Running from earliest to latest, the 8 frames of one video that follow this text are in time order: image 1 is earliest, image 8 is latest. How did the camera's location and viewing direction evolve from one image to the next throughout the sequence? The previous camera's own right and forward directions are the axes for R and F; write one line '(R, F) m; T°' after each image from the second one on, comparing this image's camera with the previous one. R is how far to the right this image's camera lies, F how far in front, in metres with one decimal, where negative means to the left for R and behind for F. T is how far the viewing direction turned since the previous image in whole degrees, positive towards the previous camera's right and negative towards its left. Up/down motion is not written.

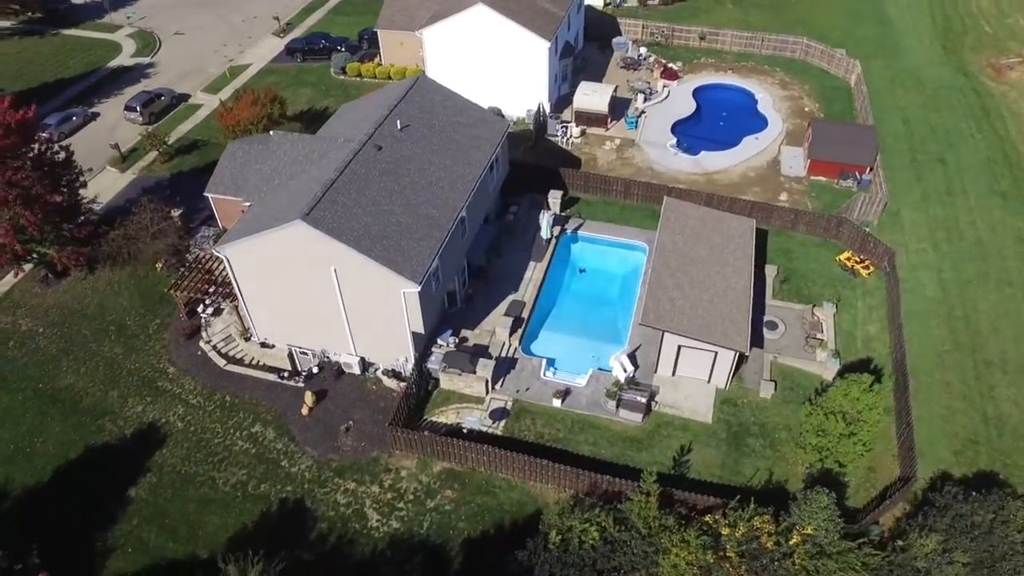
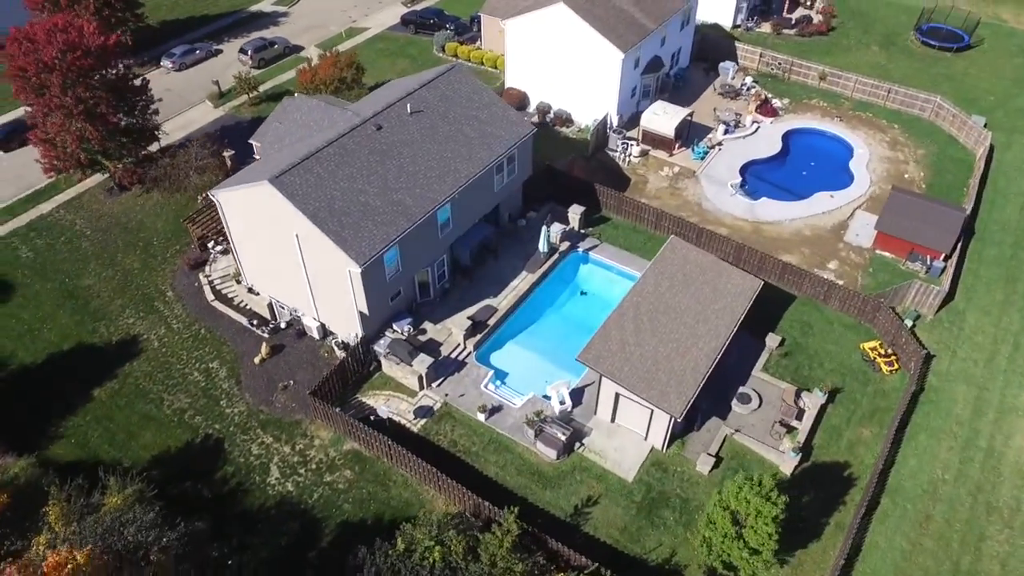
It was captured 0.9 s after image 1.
(+7.8, +1.5) m; -12°
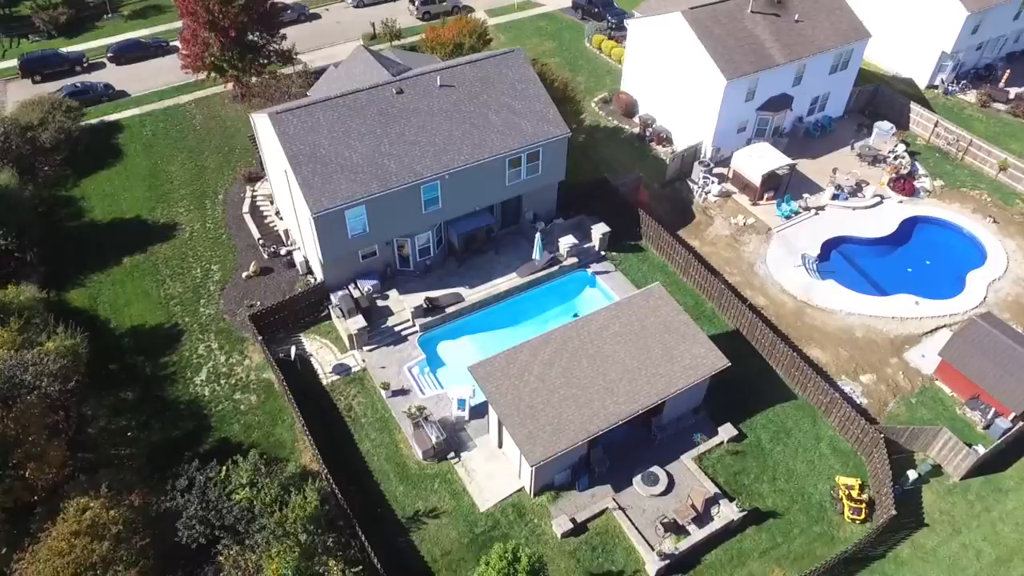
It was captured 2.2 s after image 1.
(+10.7, +2.8) m; -17°
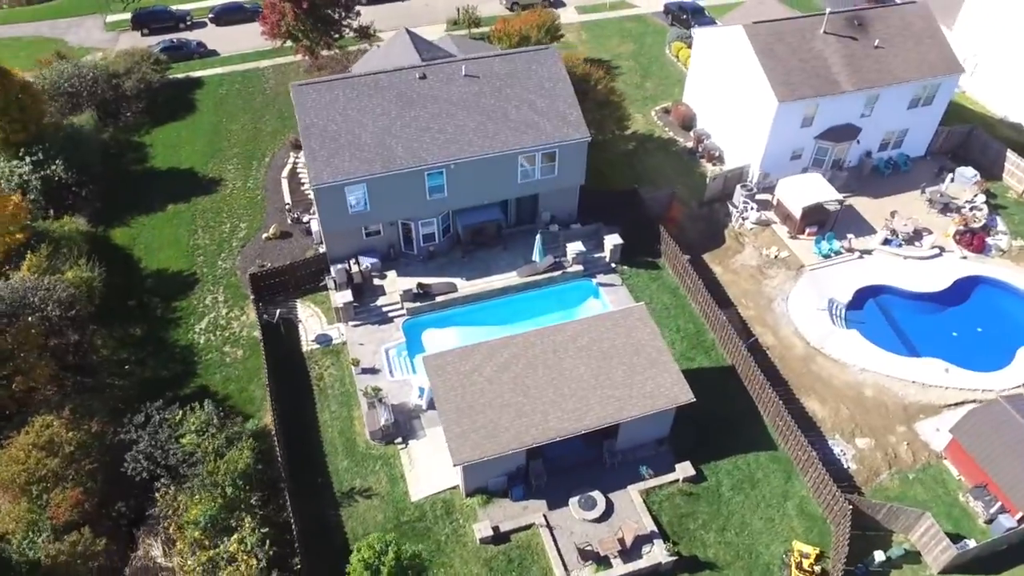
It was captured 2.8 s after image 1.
(+5.3, +0.8) m; -9°
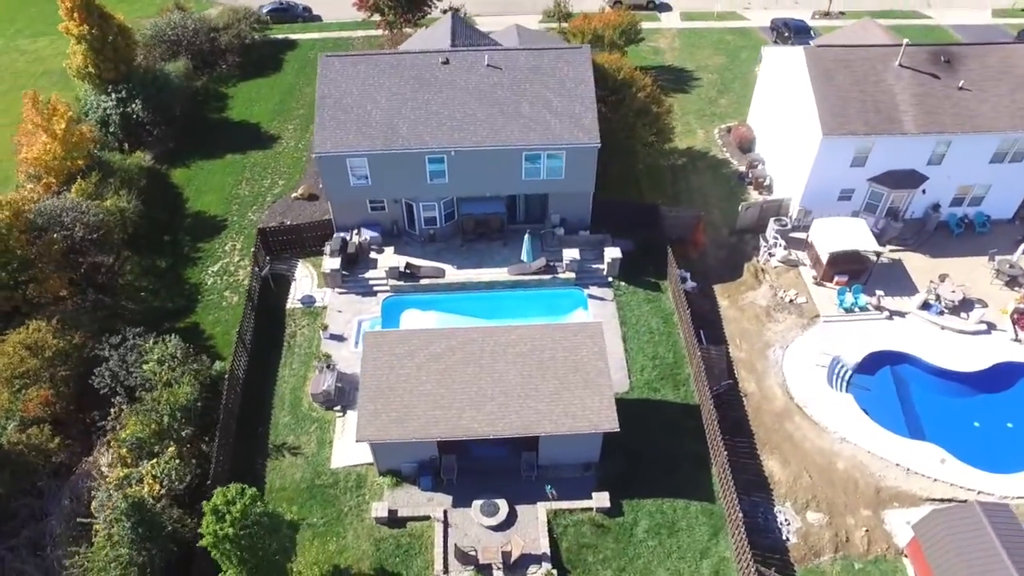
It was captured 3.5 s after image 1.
(+6.8, +1.0) m; -11°
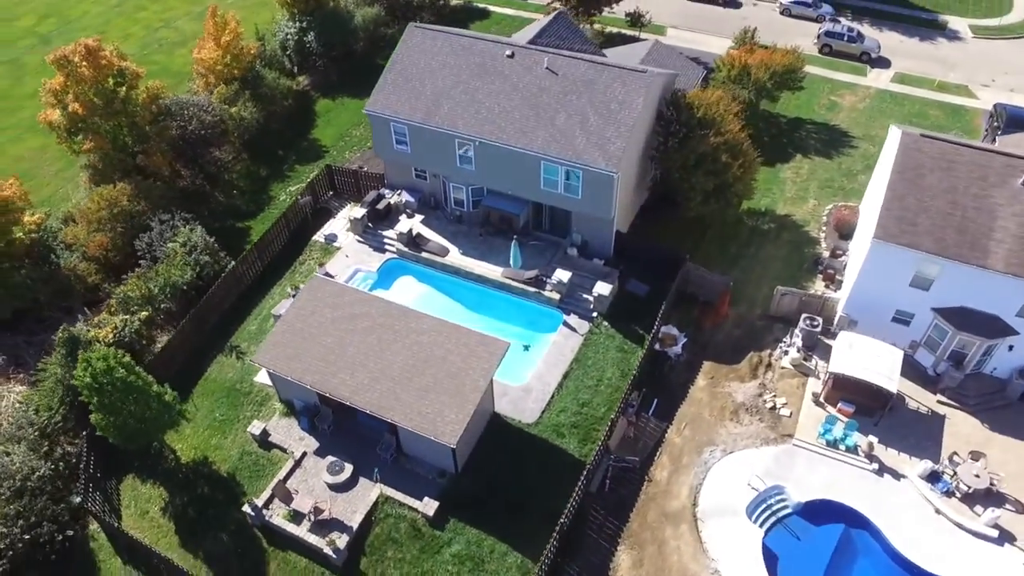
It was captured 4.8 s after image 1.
(+11.8, +2.3) m; -20°
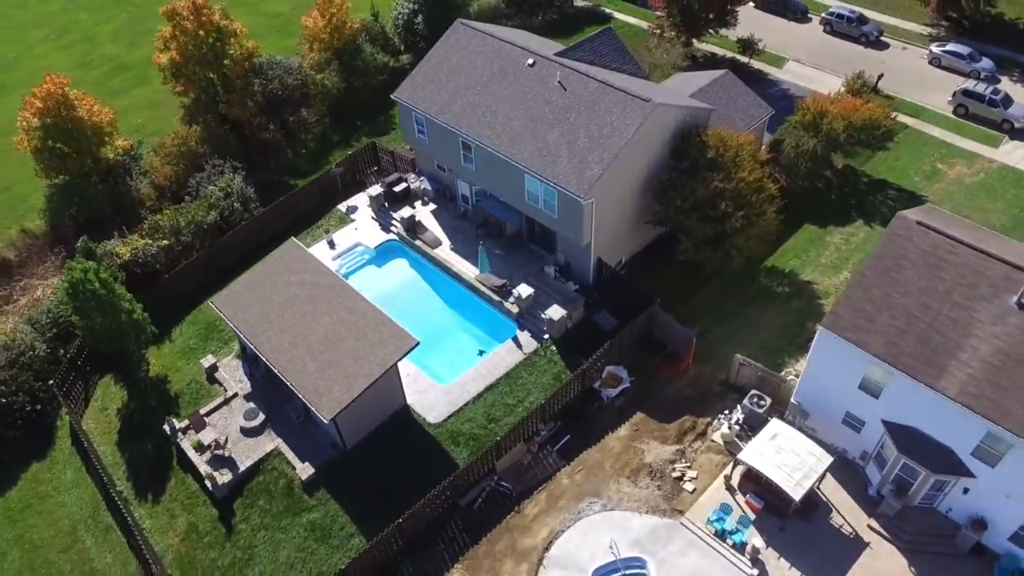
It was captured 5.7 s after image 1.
(+9.6, +1.1) m; -15°
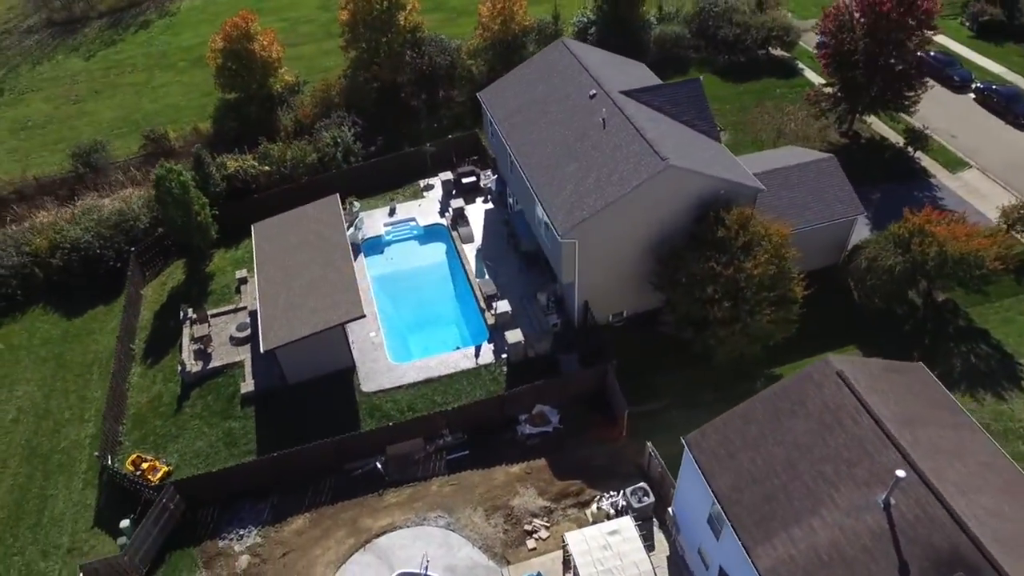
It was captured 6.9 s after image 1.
(+11.0, +1.2) m; -19°
